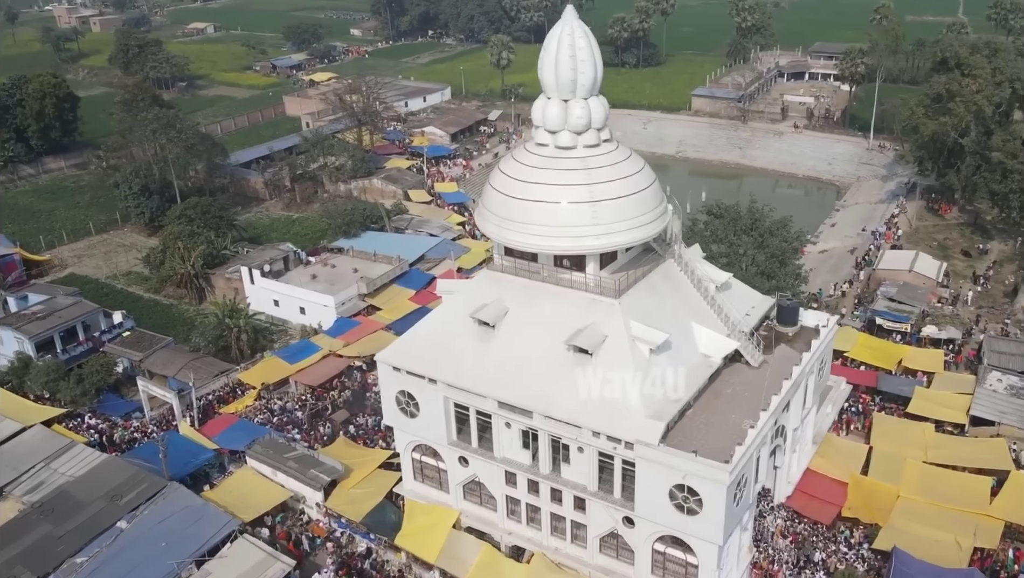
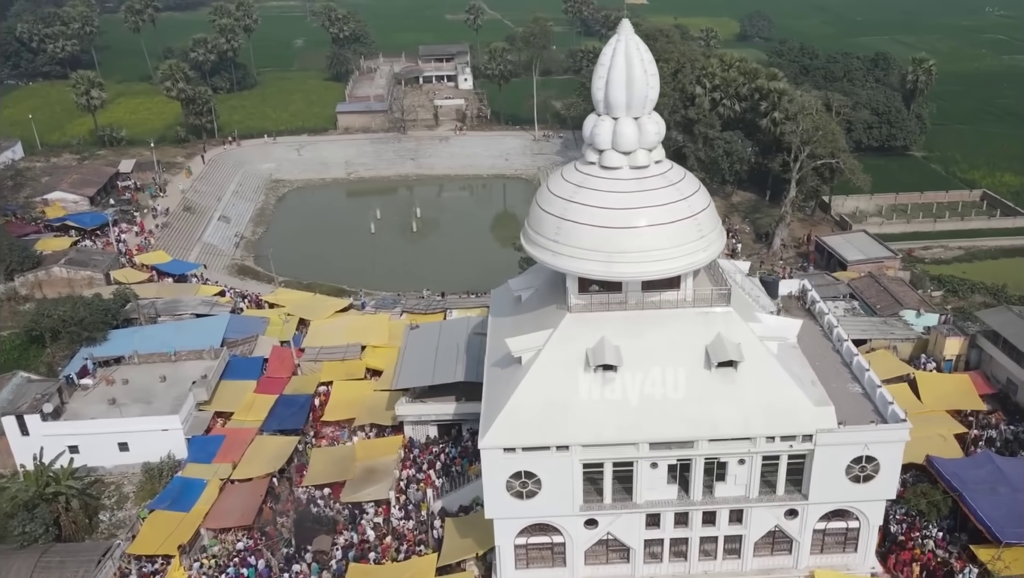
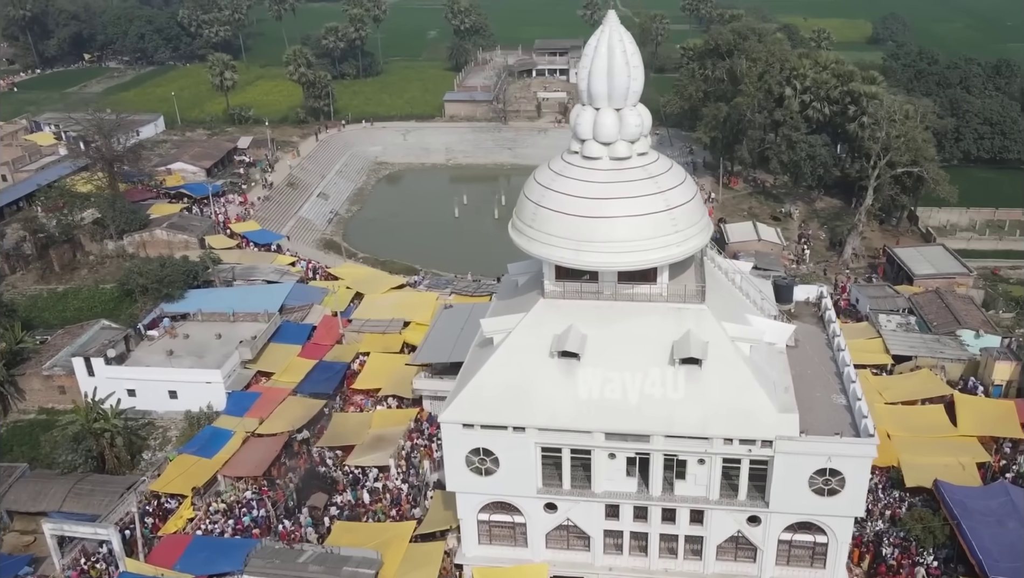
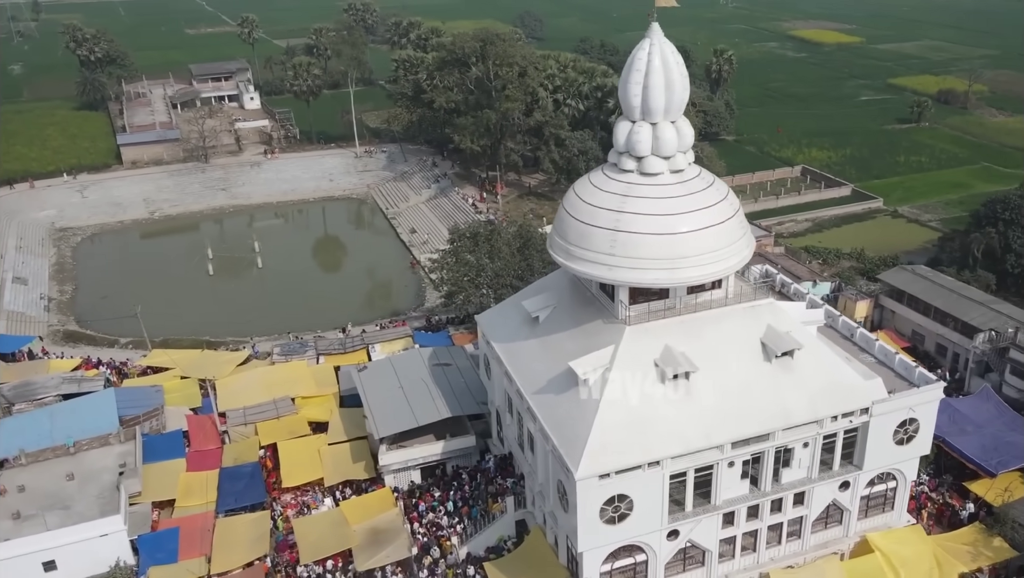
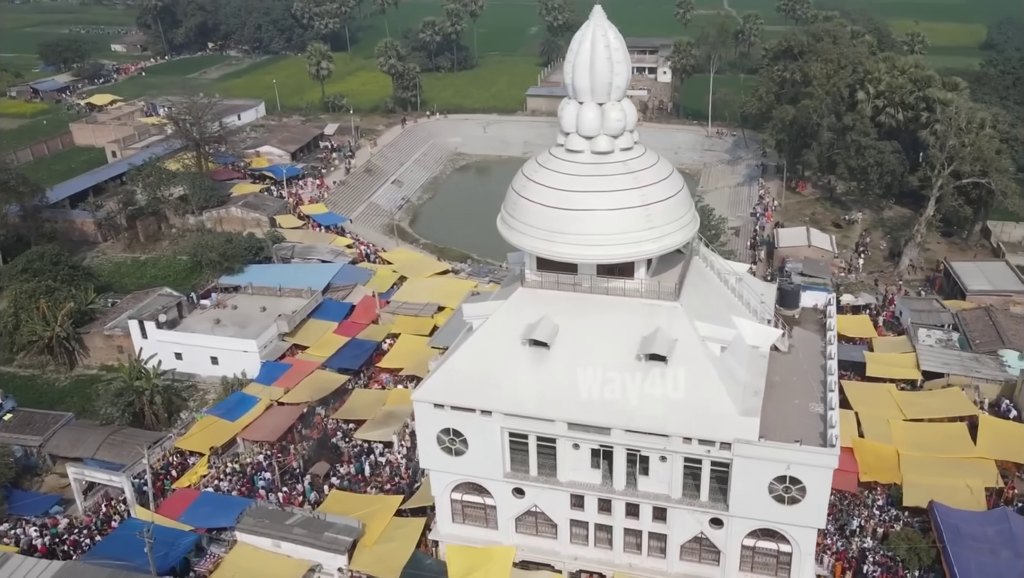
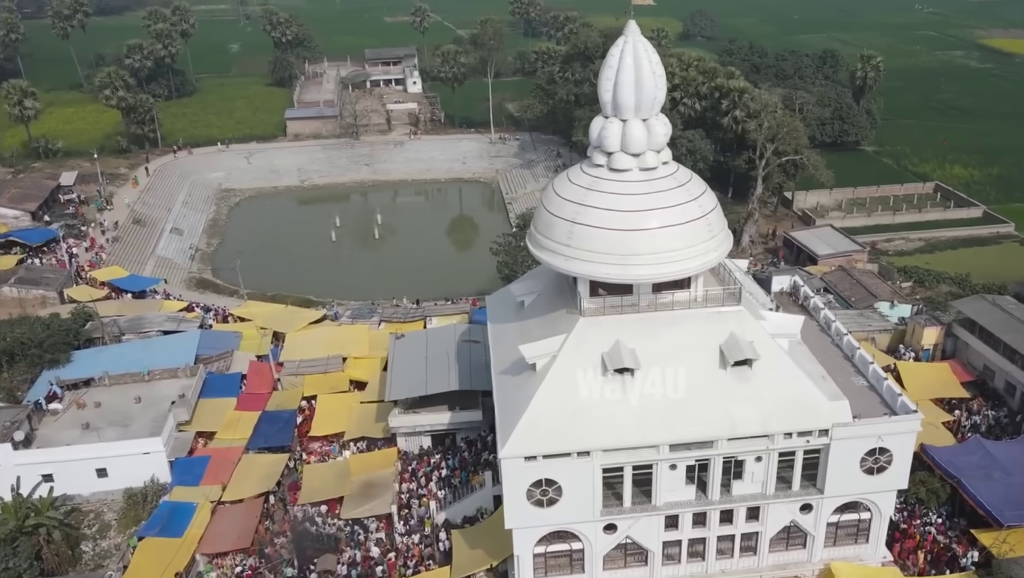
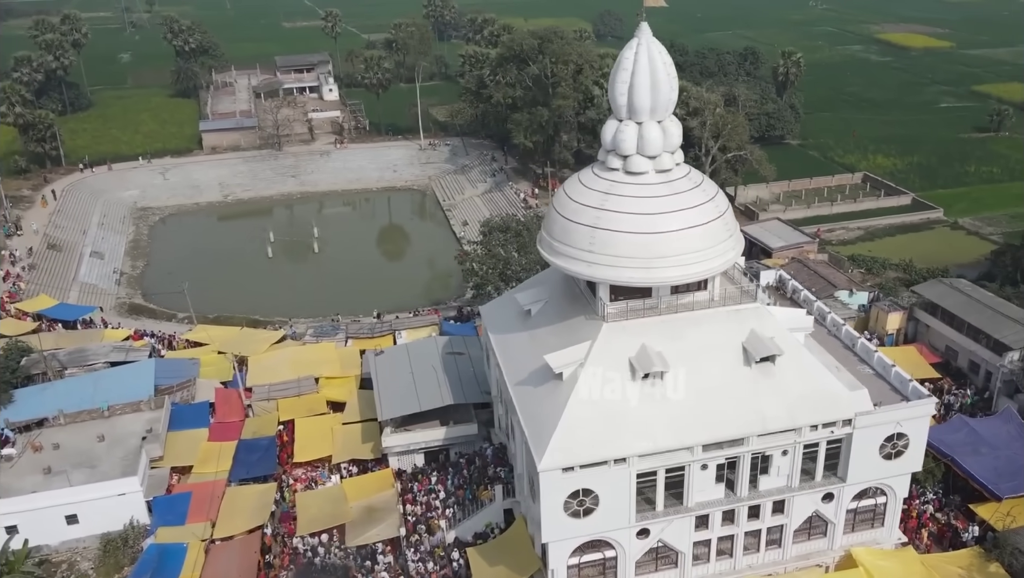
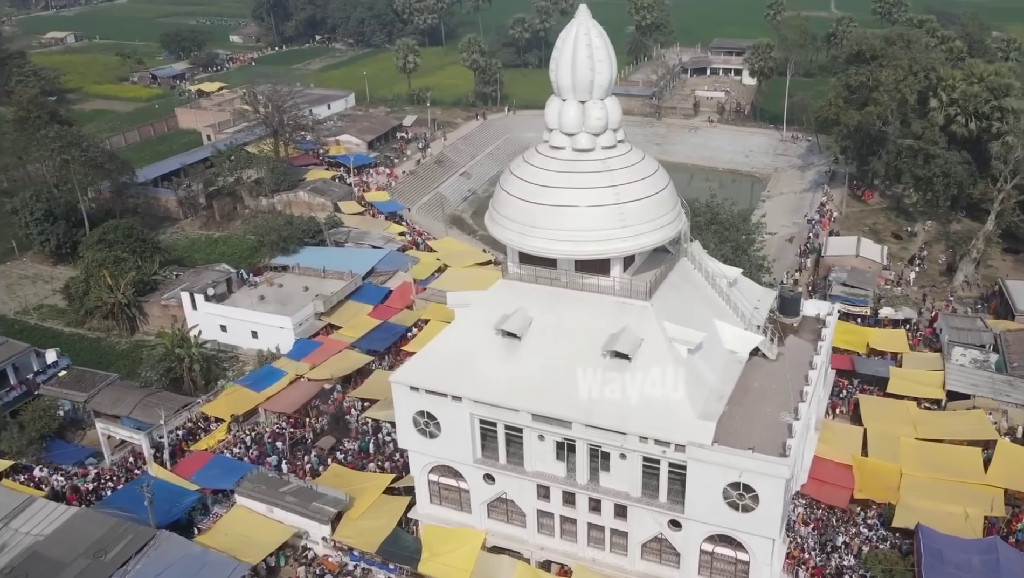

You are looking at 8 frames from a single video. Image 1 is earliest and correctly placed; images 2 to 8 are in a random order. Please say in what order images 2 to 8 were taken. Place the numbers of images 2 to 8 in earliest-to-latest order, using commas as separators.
8, 5, 3, 2, 6, 7, 4
